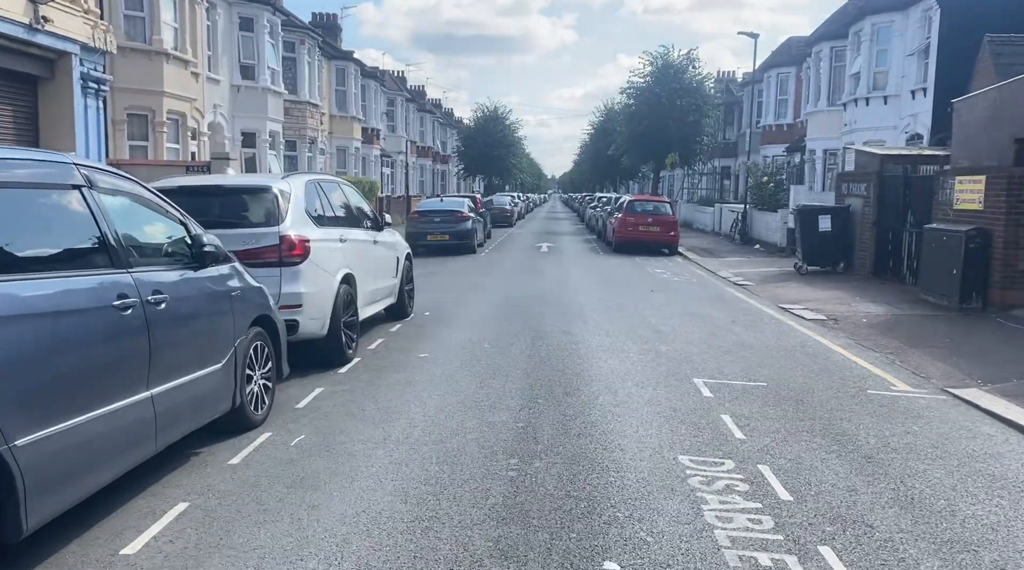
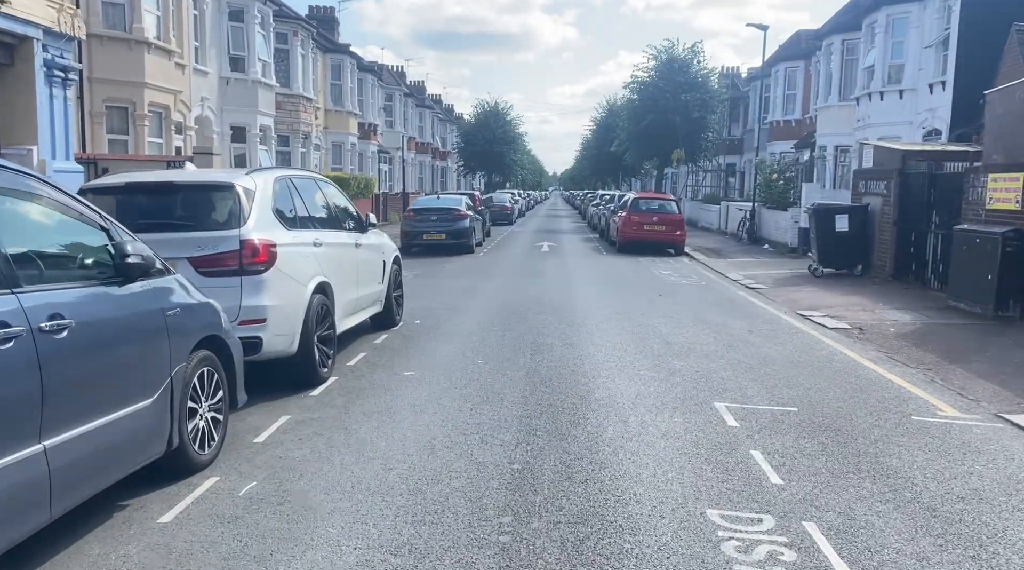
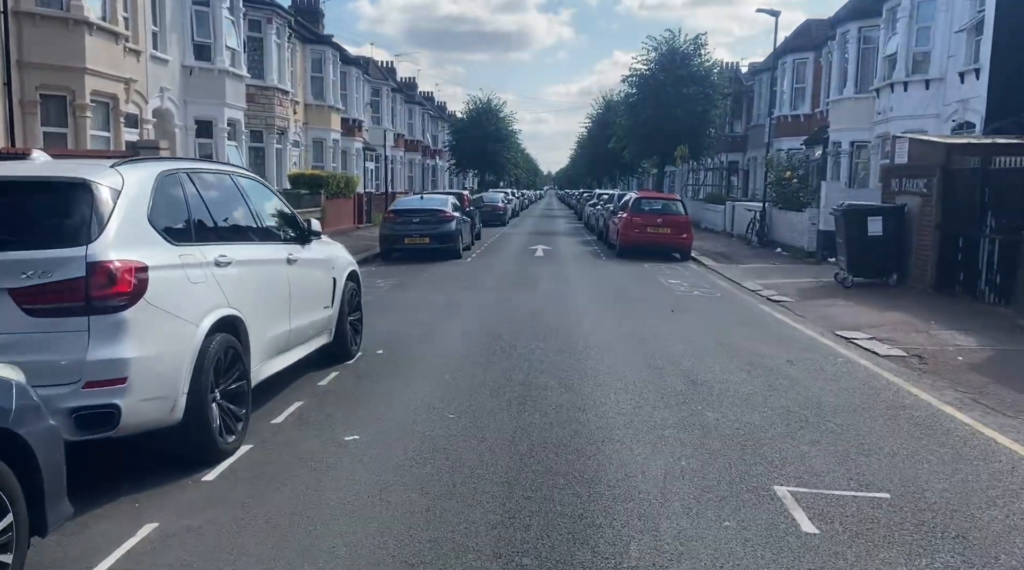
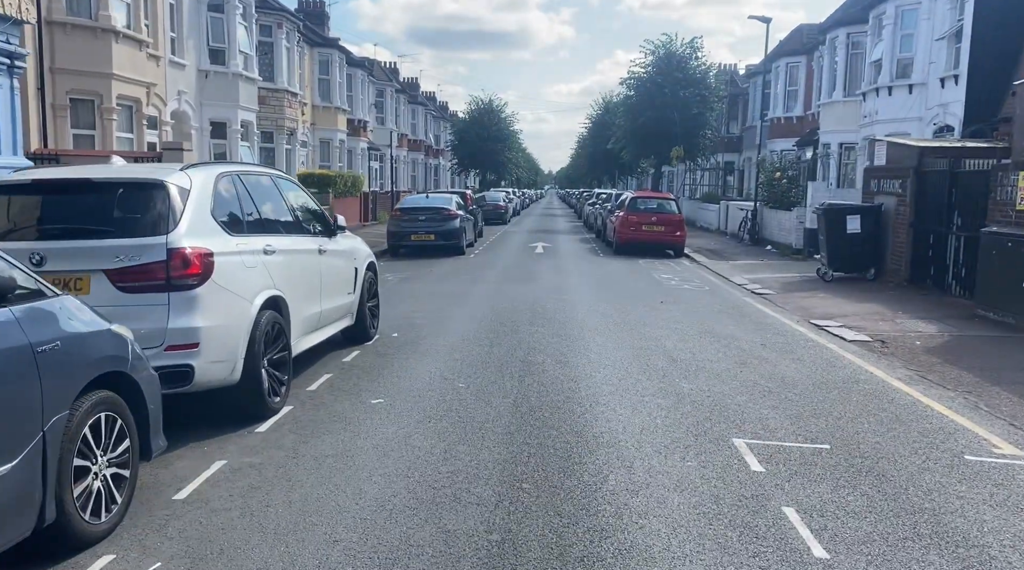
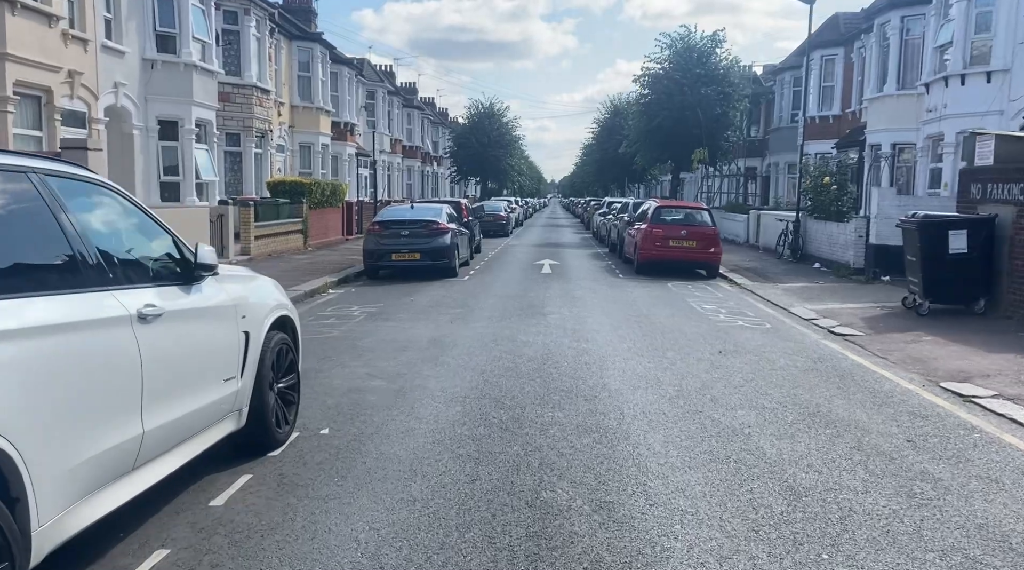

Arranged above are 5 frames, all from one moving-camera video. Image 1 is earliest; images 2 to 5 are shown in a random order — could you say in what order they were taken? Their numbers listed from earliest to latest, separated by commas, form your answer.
2, 4, 3, 5
